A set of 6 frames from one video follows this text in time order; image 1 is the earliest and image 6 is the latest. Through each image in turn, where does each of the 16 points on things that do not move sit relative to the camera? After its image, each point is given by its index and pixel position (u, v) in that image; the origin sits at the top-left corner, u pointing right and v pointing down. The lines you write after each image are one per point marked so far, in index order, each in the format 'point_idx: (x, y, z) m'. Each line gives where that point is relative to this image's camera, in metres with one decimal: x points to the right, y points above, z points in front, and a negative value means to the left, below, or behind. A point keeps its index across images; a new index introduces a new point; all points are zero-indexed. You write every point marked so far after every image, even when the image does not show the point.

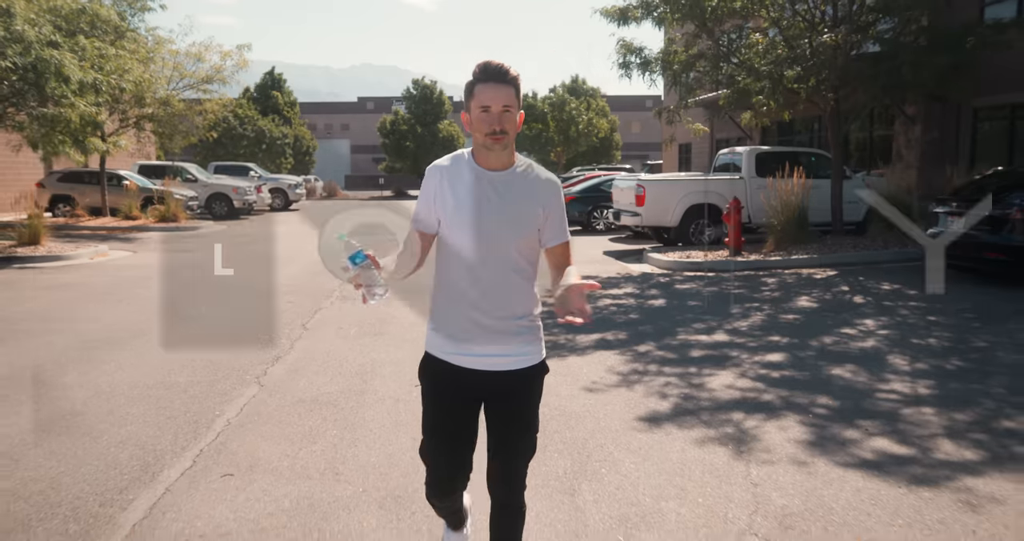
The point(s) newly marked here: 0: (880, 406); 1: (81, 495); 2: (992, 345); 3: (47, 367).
0: (+2.3, -0.8, +5.6) m
1: (-2.1, -1.1, +4.3) m
2: (+3.9, -0.6, +7.2) m
3: (-3.7, -0.8, +7.2) m
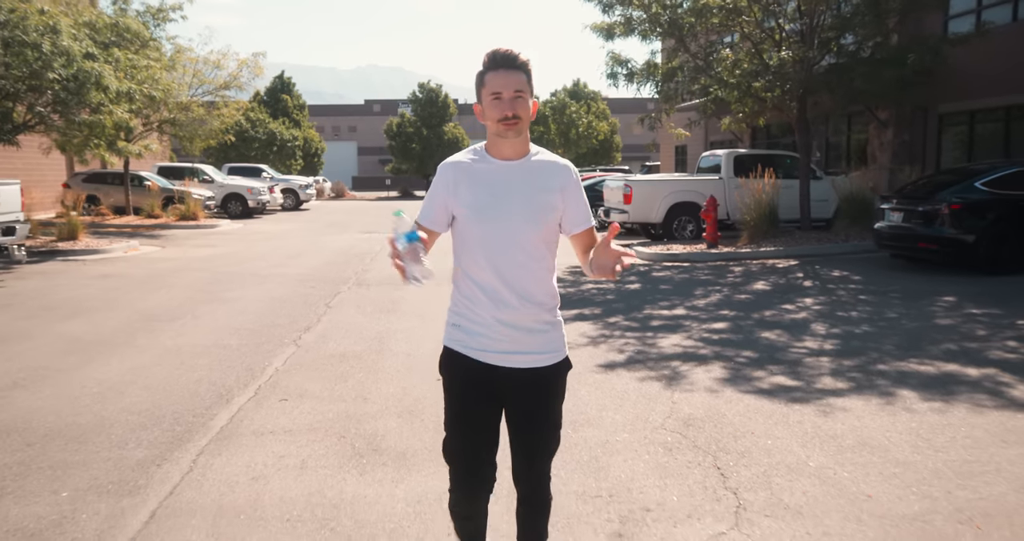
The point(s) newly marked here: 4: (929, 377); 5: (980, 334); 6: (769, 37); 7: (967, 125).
0: (+2.2, -0.7, +7.1) m
1: (-2.2, -0.9, +5.8) m
2: (+3.8, -0.4, +8.7) m
3: (-3.8, -0.6, +8.7) m
4: (+2.9, -0.7, +6.3) m
5: (+4.0, -0.5, +7.7) m
6: (+4.4, +4.0, +15.1) m
7: (+9.7, +3.1, +19.0) m
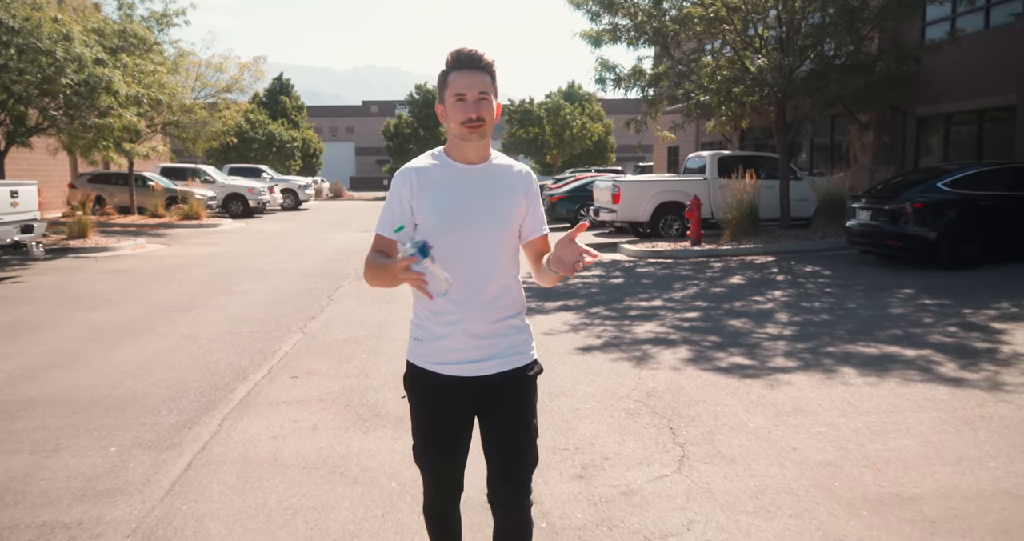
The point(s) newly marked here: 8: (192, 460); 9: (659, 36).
0: (+2.1, -0.6, +7.8) m
1: (-2.3, -0.8, +6.6) m
2: (+3.7, -0.4, +9.5) m
3: (-3.9, -0.6, +9.4) m
4: (+2.8, -0.7, +7.1) m
5: (+3.9, -0.5, +8.4) m
6: (+4.3, +4.0, +15.8) m
7: (+9.6, +3.2, +19.8) m
8: (-1.7, -1.0, +4.8) m
9: (+2.6, +4.1, +15.7) m
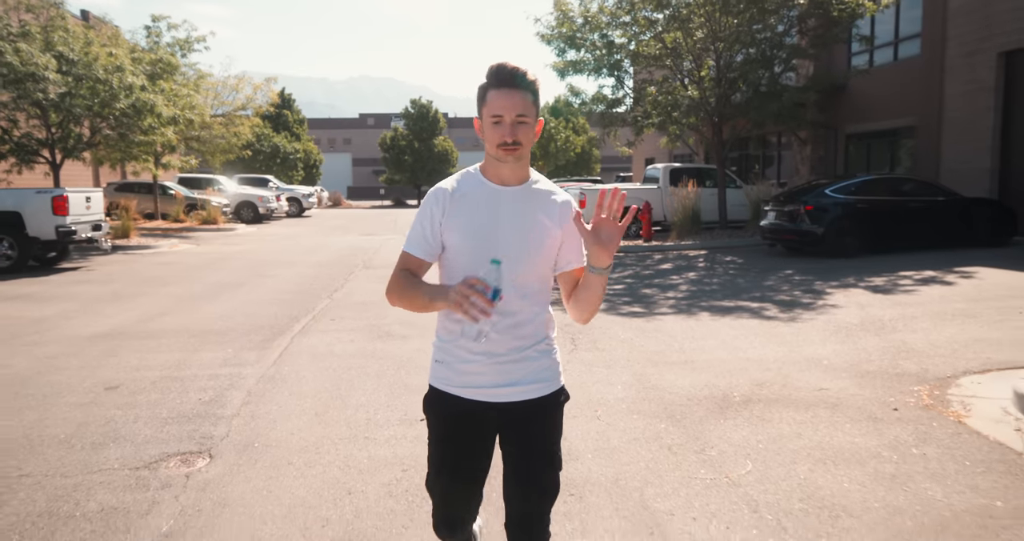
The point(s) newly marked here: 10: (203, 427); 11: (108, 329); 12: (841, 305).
0: (+1.7, -0.4, +11.0) m
1: (-2.6, -0.6, +9.7) m
2: (+3.3, -0.1, +12.7) m
3: (-4.3, -0.3, +12.6) m
4: (+2.5, -0.4, +10.3) m
5: (+3.5, -0.2, +11.6) m
6: (+3.9, +4.2, +19.1) m
7: (+9.1, +3.3, +23.1) m
8: (-2.1, -0.7, +8.0) m
9: (+2.2, +4.3, +19.0) m
10: (-1.9, -1.0, +5.5) m
11: (-4.2, -0.6, +9.4) m
12: (+3.7, -0.4, +10.0) m
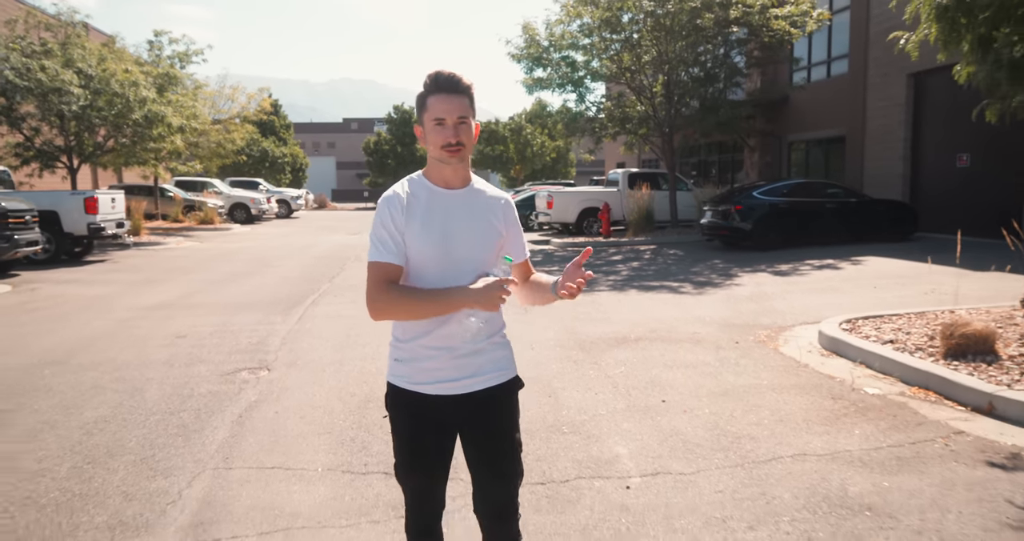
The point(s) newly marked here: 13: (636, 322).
0: (+1.3, -0.2, +13.5) m
1: (-3.1, -0.4, +12.1) m
2: (+2.8, 0.0, +15.2) m
3: (-4.8, -0.2, +15.0) m
4: (+2.0, -0.2, +12.8) m
5: (+3.1, 0.0, +14.2) m
6: (+3.2, +4.4, +21.6) m
7: (+8.4, +3.5, +25.8) m
8: (-2.5, -0.5, +10.4) m
9: (+1.5, +4.5, +21.5) m
10: (-2.3, -0.8, +7.9) m
11: (-4.7, -0.4, +11.8) m
12: (+3.3, -0.2, +12.6) m
13: (+1.3, -0.5, +9.3) m
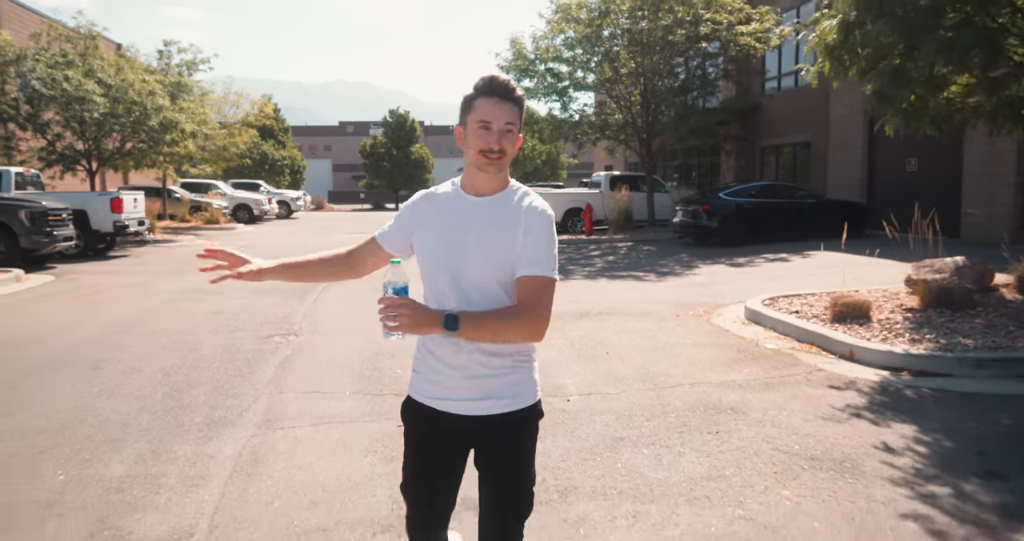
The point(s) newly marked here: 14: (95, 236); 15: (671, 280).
0: (+1.0, 0.0, +15.3) m
1: (-3.3, -0.2, +13.9) m
2: (+2.6, +0.2, +17.0) m
3: (-5.1, 0.0, +16.7) m
4: (+1.8, -0.1, +14.6) m
5: (+2.8, +0.1, +15.9) m
6: (+2.9, +4.5, +23.4) m
7: (+8.1, +3.6, +27.6) m
8: (-2.7, -0.4, +12.1) m
9: (+1.3, +4.6, +23.3) m
10: (-2.5, -0.6, +9.6) m
11: (-4.9, -0.3, +13.5) m
12: (+3.1, 0.0, +14.3) m
13: (+1.1, -0.4, +11.1) m
14: (-9.1, +0.8, +19.5) m
15: (+2.4, -0.1, +13.6) m
